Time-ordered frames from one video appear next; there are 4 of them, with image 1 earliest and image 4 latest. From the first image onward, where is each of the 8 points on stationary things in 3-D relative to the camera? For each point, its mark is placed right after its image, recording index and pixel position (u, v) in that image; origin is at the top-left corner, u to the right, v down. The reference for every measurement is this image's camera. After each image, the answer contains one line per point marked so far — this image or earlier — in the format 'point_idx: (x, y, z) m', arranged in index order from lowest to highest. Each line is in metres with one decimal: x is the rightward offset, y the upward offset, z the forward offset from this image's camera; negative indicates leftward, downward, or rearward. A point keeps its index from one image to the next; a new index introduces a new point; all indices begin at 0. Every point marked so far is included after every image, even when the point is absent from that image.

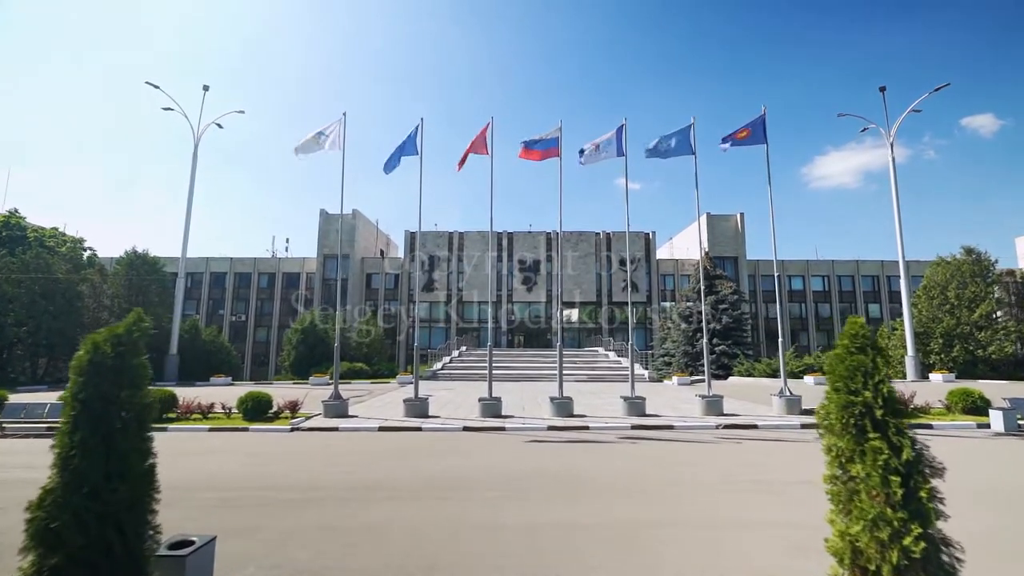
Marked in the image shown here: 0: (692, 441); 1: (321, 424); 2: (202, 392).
0: (+4.2, -3.6, +12.6) m
1: (-5.3, -3.7, +14.9) m
2: (-9.9, -3.3, +17.2) m
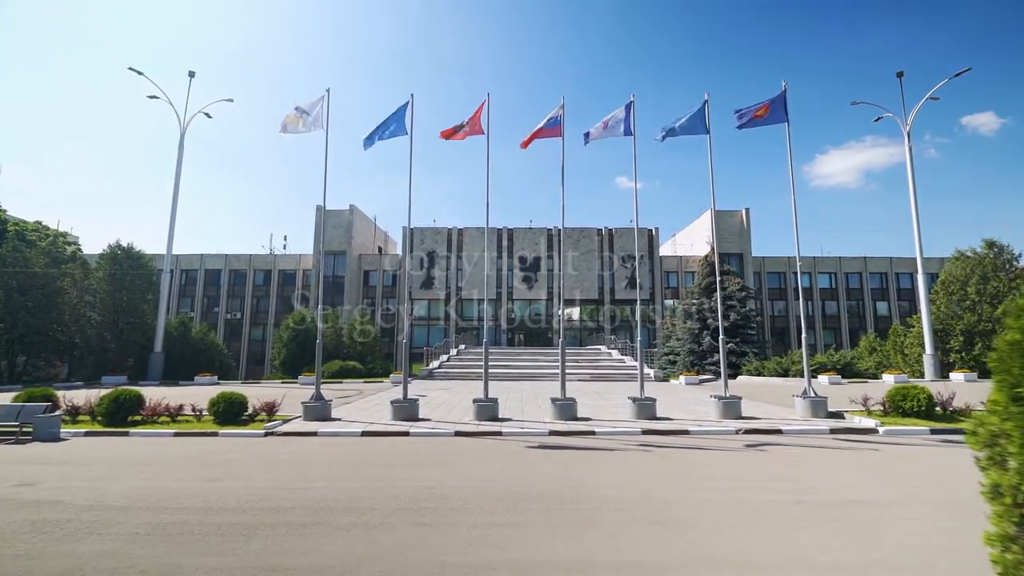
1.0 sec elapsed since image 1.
0: (+4.1, -3.3, +11.2) m
1: (-5.3, -3.5, +13.5) m
2: (-9.9, -3.1, +15.8) m
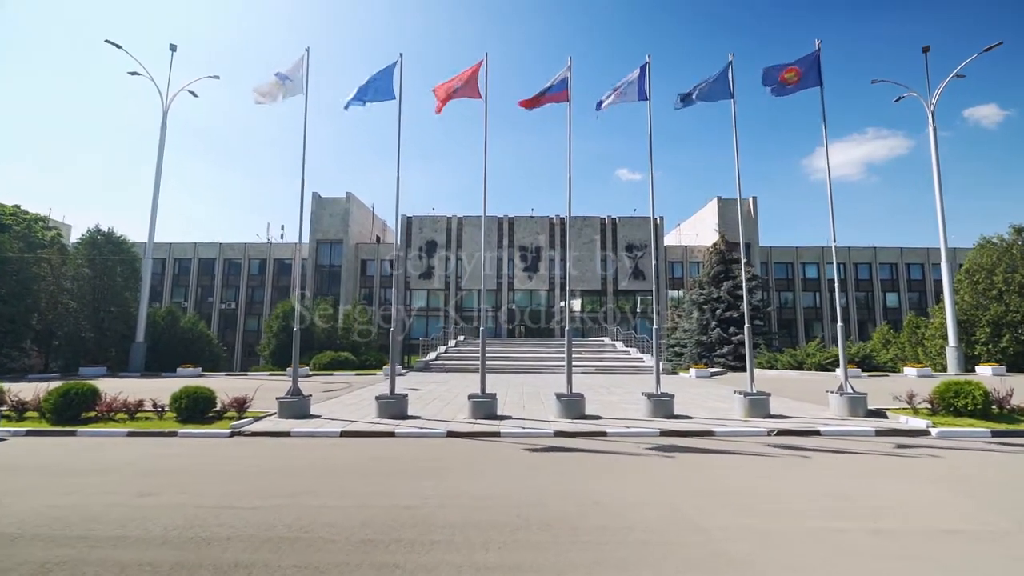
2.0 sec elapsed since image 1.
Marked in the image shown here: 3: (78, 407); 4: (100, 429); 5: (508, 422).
0: (+4.1, -3.0, +9.6) m
1: (-5.3, -3.1, +12.0) m
2: (-9.9, -2.6, +14.3) m
3: (-9.8, -2.7, +12.2) m
4: (-9.0, -3.1, +11.8) m
5: (-0.1, -3.1, +12.3) m
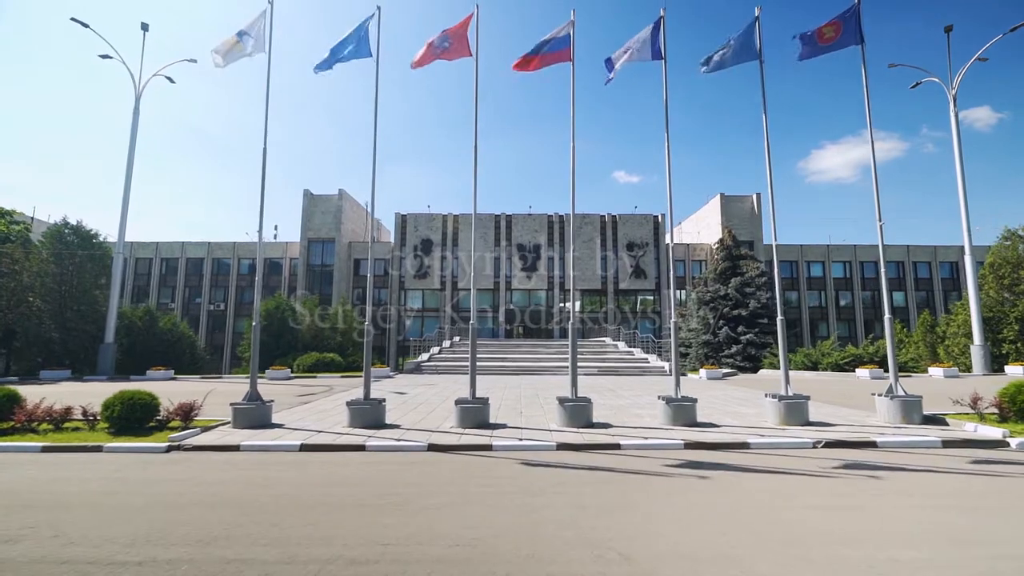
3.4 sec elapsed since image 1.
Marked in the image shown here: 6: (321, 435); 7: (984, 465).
0: (+4.1, -2.7, +7.7) m
1: (-5.4, -2.8, +10.0) m
2: (-10.1, -2.4, +12.3) m
3: (-9.9, -2.4, +10.3) m
4: (-9.1, -2.8, +9.8) m
5: (-0.2, -2.8, +10.4) m
6: (-3.6, -2.8, +10.2) m
7: (+7.2, -2.7, +8.2) m
